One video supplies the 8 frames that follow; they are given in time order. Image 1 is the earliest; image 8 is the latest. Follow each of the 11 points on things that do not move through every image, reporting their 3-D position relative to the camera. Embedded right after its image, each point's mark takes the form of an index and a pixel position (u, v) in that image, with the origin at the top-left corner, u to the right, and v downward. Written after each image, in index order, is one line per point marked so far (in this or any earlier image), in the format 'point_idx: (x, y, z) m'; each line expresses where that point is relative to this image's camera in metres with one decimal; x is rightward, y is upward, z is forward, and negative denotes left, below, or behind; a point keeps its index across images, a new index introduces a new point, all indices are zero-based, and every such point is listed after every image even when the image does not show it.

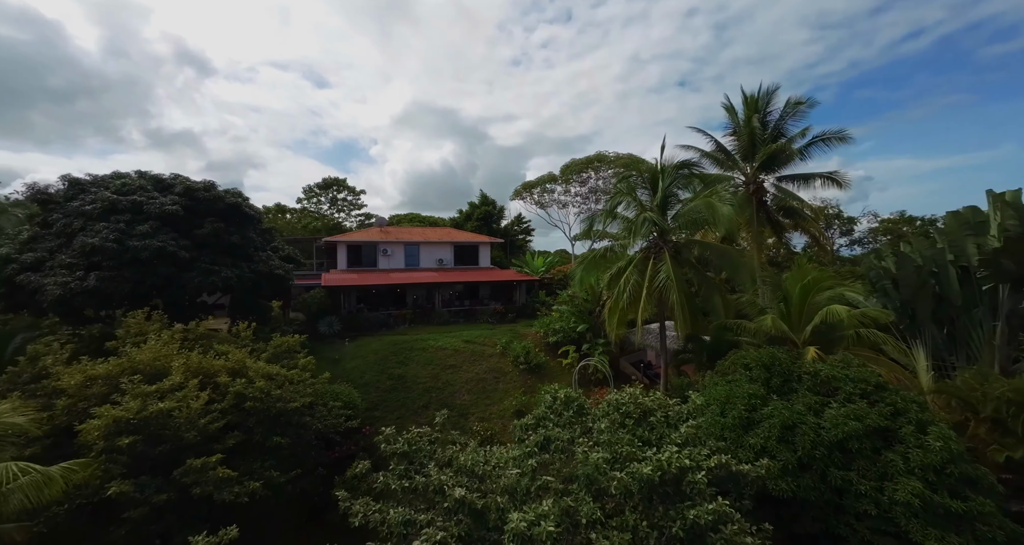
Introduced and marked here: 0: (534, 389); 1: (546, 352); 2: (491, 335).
0: (+0.8, -4.5, +15.5) m
1: (+1.4, -3.5, +17.3) m
2: (-1.0, -2.8, +18.3) m
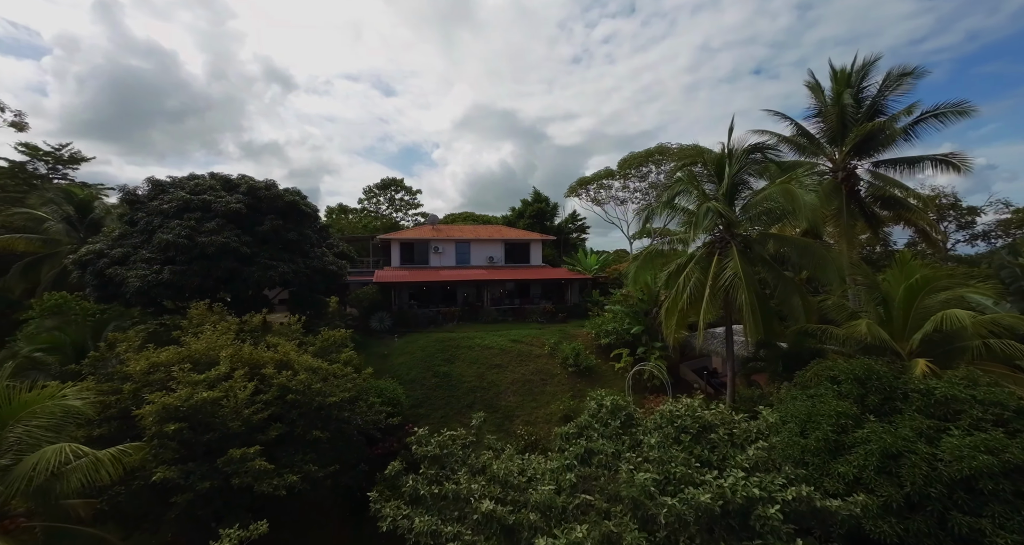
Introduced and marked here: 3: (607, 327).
0: (+2.6, -4.4, +14.6) m
1: (+3.4, -3.4, +16.3) m
2: (+1.2, -2.7, +17.6) m
3: (+3.8, -2.3, +16.5) m
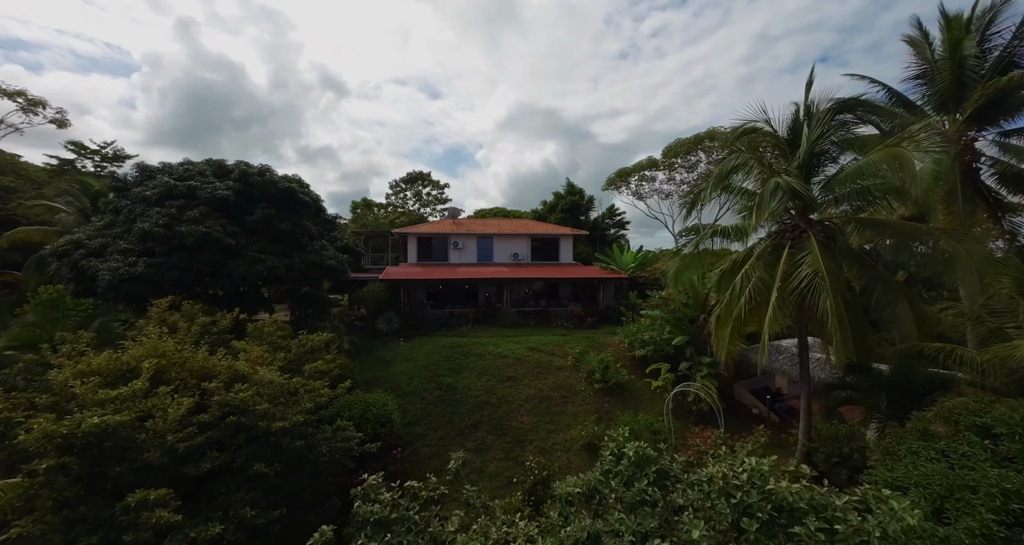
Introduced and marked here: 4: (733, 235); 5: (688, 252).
0: (+3.0, -4.3, +12.1) m
1: (+4.0, -3.3, +13.7) m
2: (+1.9, -2.6, +15.3) m
3: (+4.4, -2.2, +13.9) m
4: (+5.6, +0.9, +10.1) m
5: (+4.7, +0.5, +10.7) m
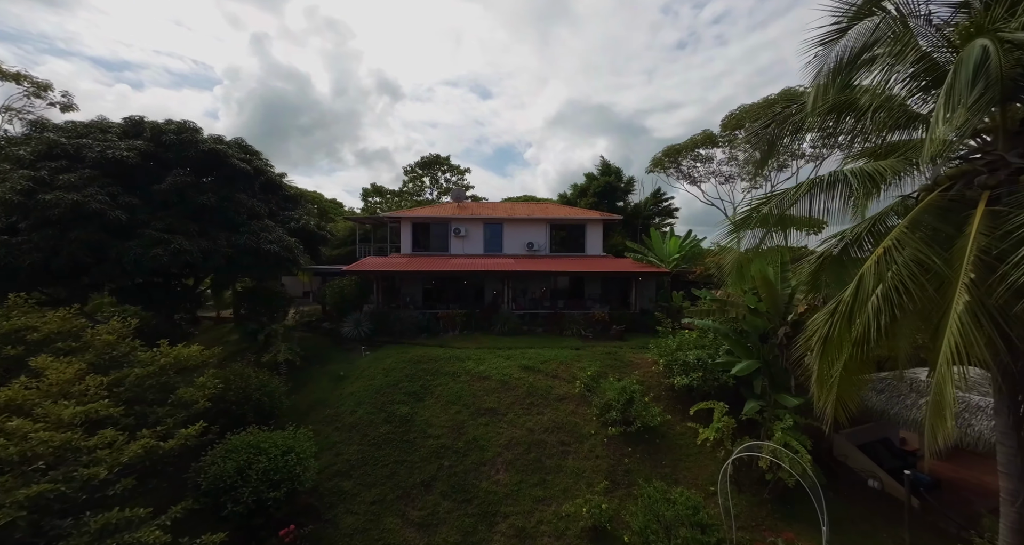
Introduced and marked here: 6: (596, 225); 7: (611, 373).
0: (+2.4, -4.1, +7.9) m
1: (+3.6, -3.1, +9.4) m
2: (+1.7, -2.4, +11.1) m
3: (+4.0, -2.0, +9.4) m
4: (+4.8, +1.1, +5.5) m
5: (+4.0, +0.8, +6.3) m
6: (+4.0, +2.3, +19.2) m
7: (+2.6, -2.6, +10.4) m
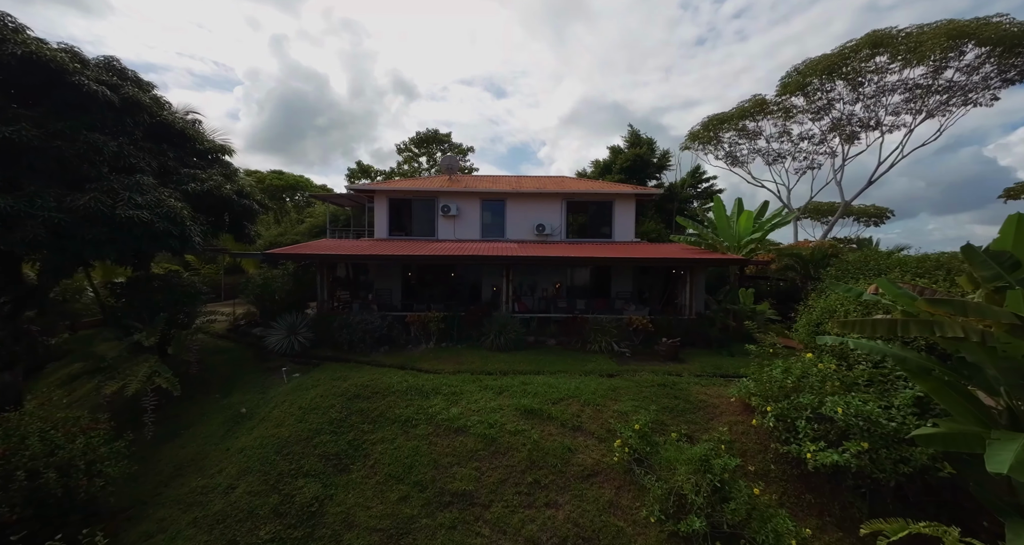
0: (+2.2, -3.8, +3.6) m
1: (+3.4, -2.8, +5.1) m
2: (+1.6, -2.1, +6.9) m
3: (+3.9, -1.7, +5.1) m
4: (+4.5, +1.4, +1.2) m
5: (+3.8, +1.0, +2.0) m
6: (+4.2, +2.6, +14.9) m
7: (+2.5, -2.3, +6.1) m
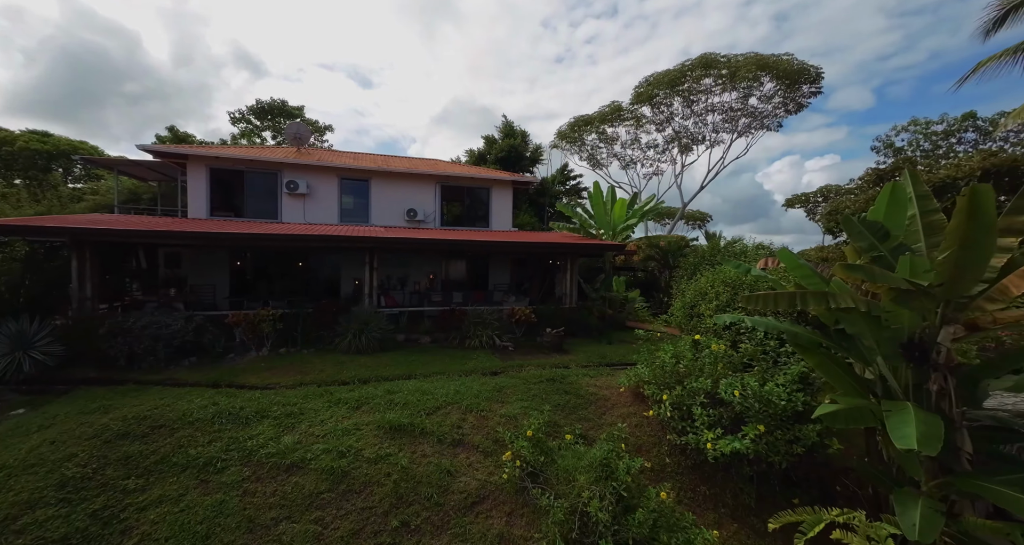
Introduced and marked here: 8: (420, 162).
0: (+1.2, -3.5, +2.9) m
1: (+2.0, -2.5, +4.6) m
2: (-0.3, -1.8, +5.8) m
3: (+2.4, -1.4, +4.8) m
4: (+4.2, +1.7, +1.3) m
5: (+3.3, +1.3, +1.8) m
6: (-0.3, +2.9, +14.2) m
7: (+0.7, -2.0, +5.4) m
8: (-3.5, +4.1, +14.9) m
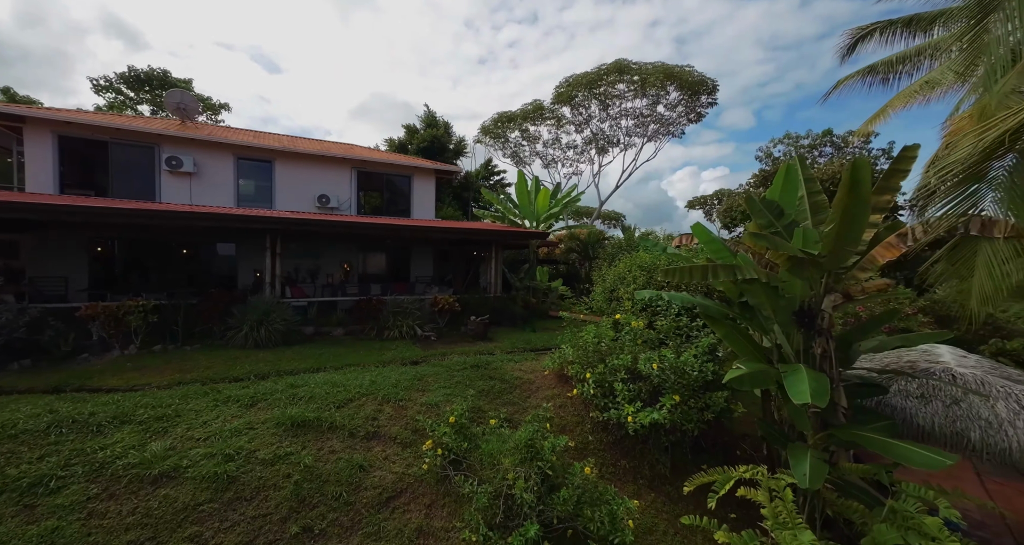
0: (+0.7, -3.3, +2.8) m
1: (+1.1, -2.3, +4.7) m
2: (-1.4, -1.5, +5.4) m
3: (+1.5, -1.1, +4.9) m
4: (+3.9, +2.0, +1.8) m
5: (+2.9, +1.6, +2.1) m
6: (-3.0, +3.2, +13.6) m
7: (-0.3, -1.8, +5.2) m
8: (-6.2, +4.4, +13.8) m
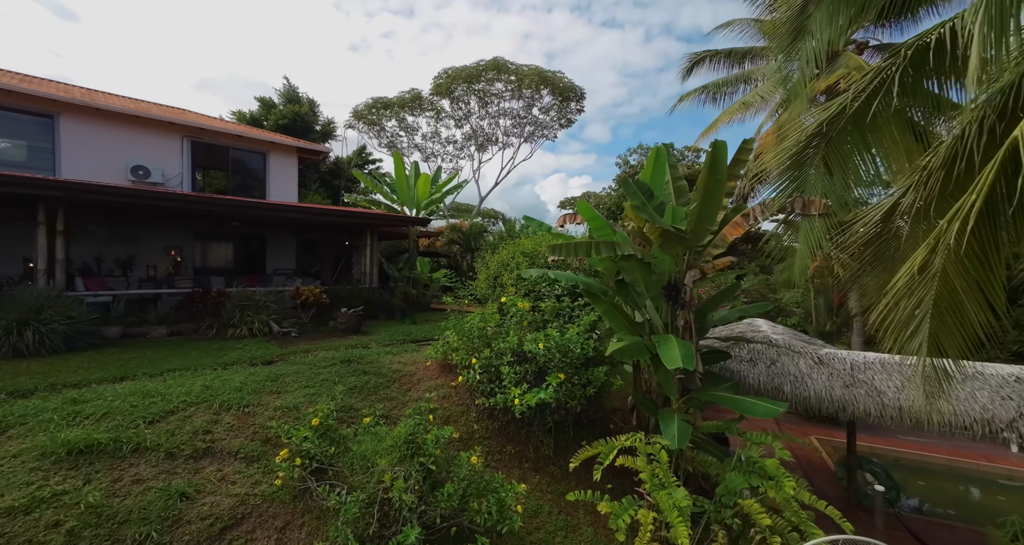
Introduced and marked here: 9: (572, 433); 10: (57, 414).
0: (-0.1, -3.0, +2.6) m
1: (-0.2, -2.0, +4.5) m
2: (-2.8, -1.3, +4.4) m
3: (+0.1, -0.9, +4.8) m
4: (+3.3, +2.2, +2.6) m
5: (+2.2, +1.9, +2.6) m
6: (-6.7, +3.4, +11.9) m
7: (-1.7, -1.5, +4.5) m
8: (-9.8, +4.7, +11.0) m
9: (+0.7, -2.0, +4.9) m
10: (-4.0, -1.2, +3.6) m
